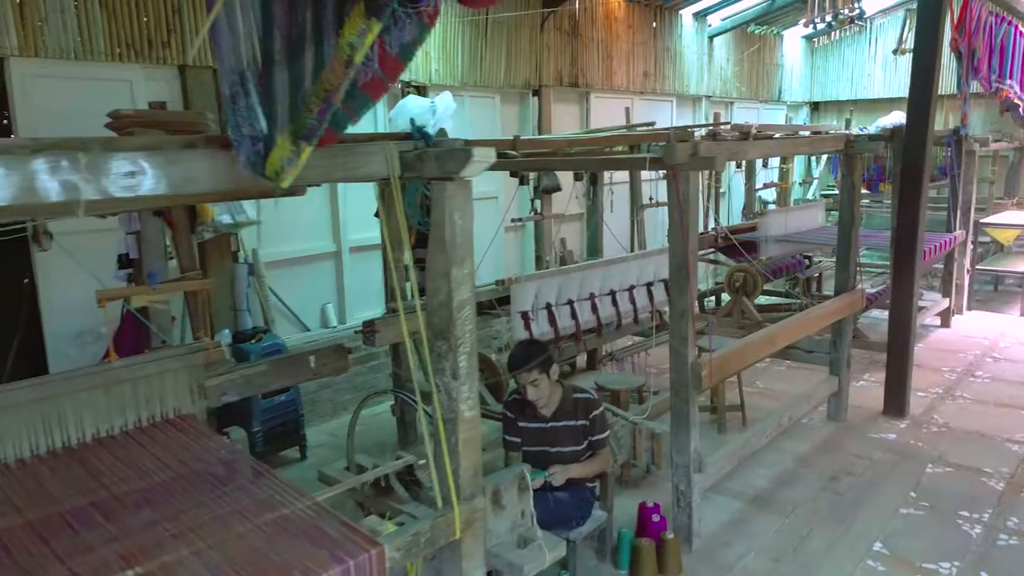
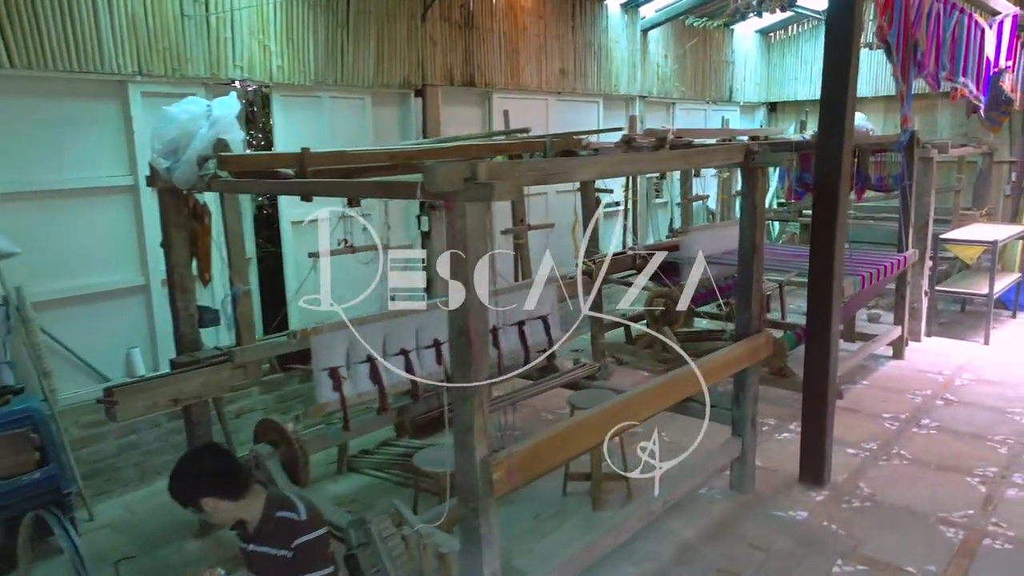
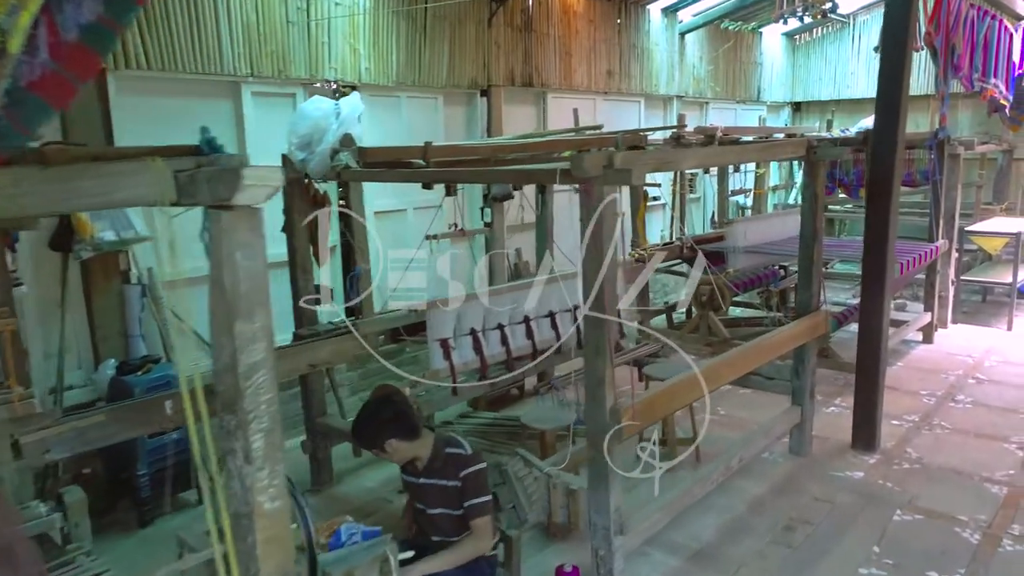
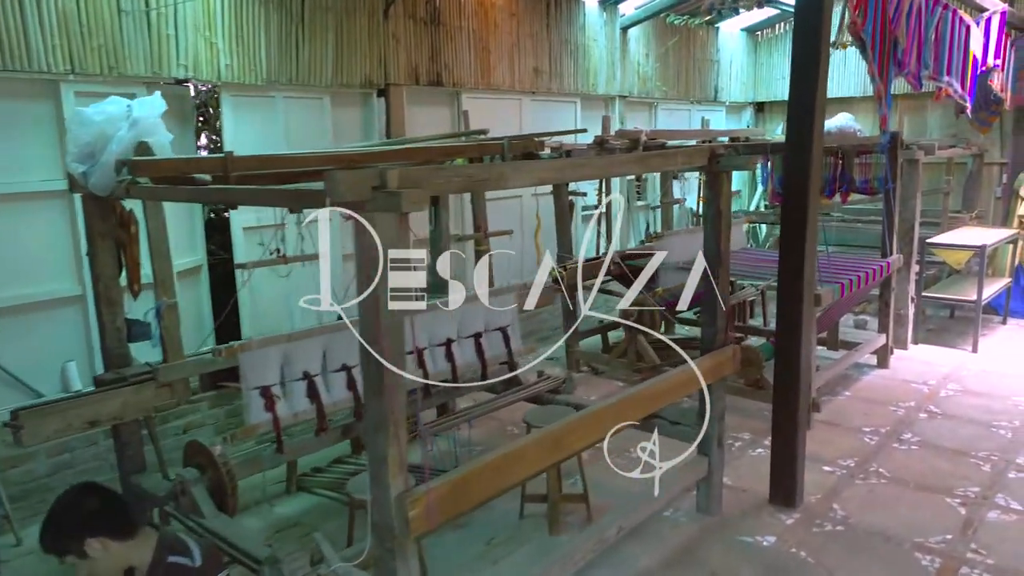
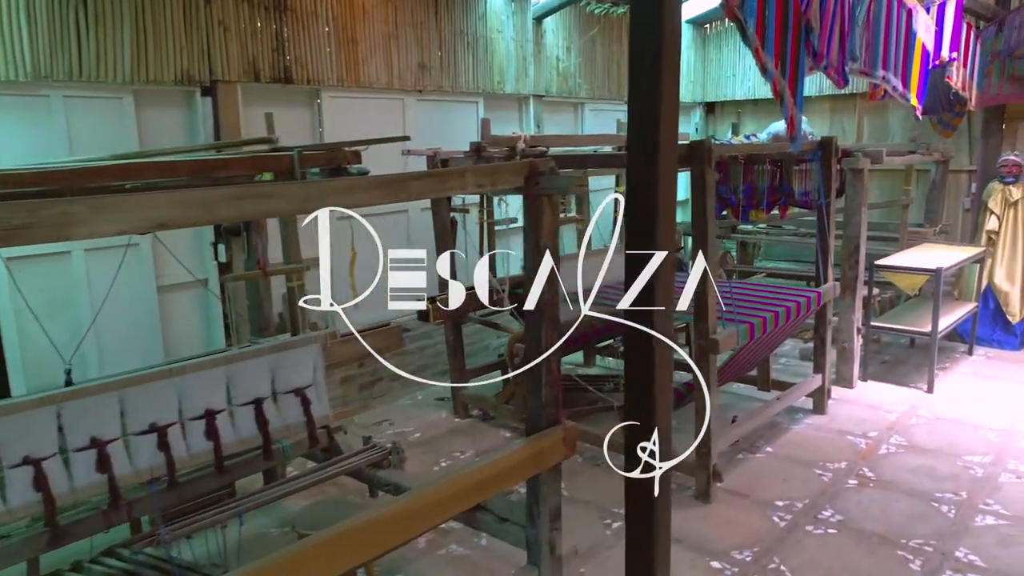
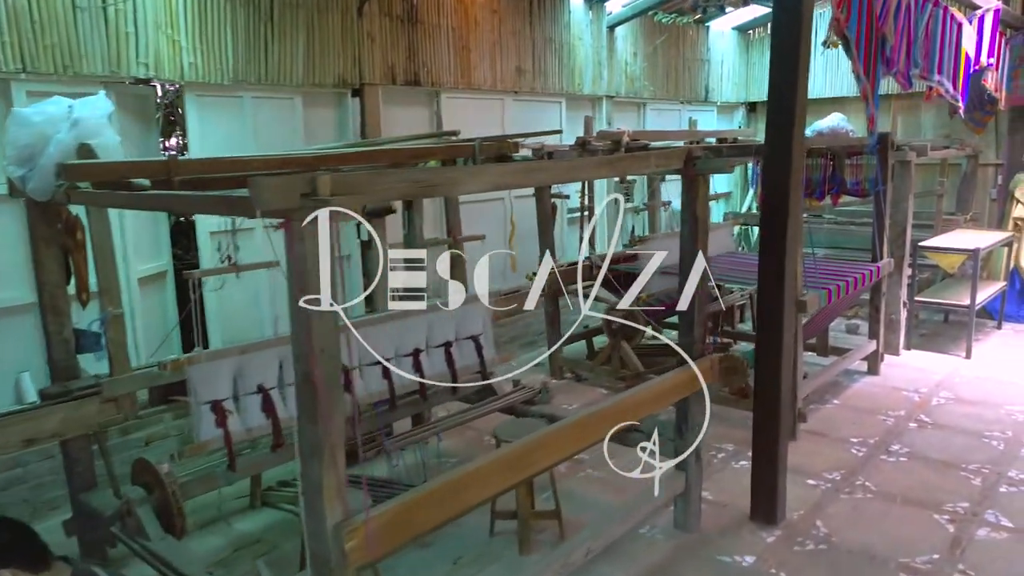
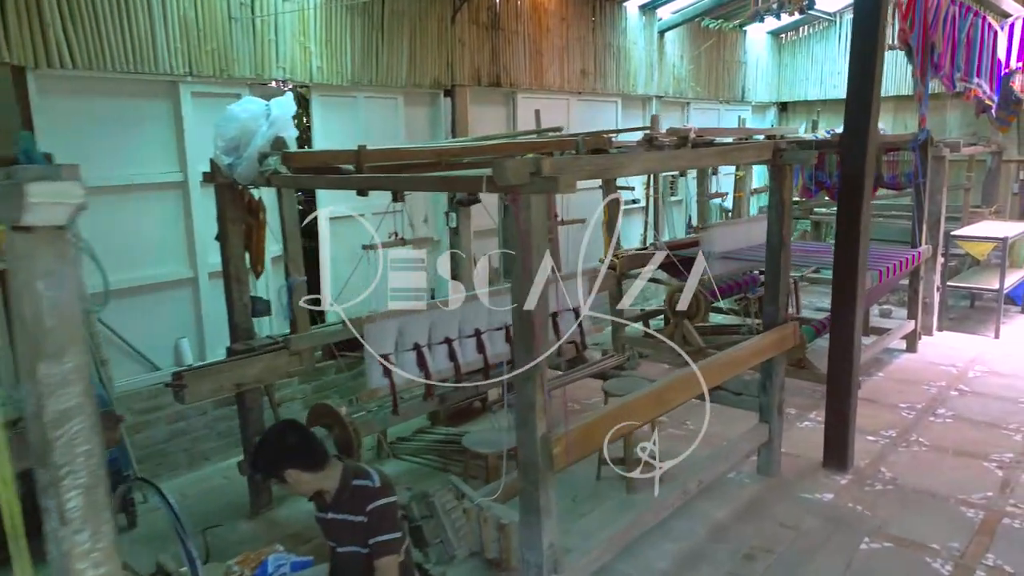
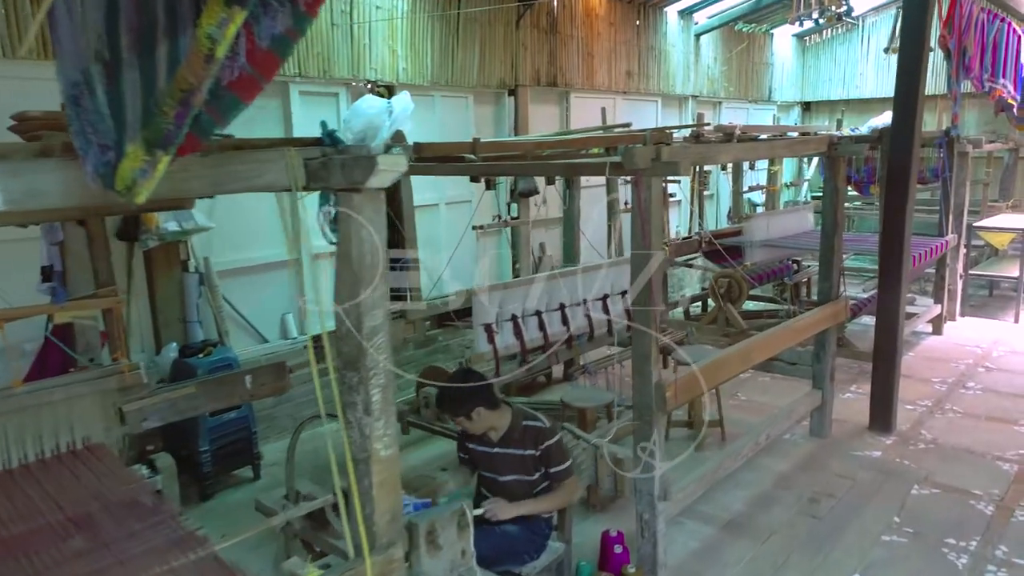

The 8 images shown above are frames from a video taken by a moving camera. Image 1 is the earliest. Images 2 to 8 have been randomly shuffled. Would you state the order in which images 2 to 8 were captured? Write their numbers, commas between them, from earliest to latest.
8, 3, 7, 2, 4, 6, 5
